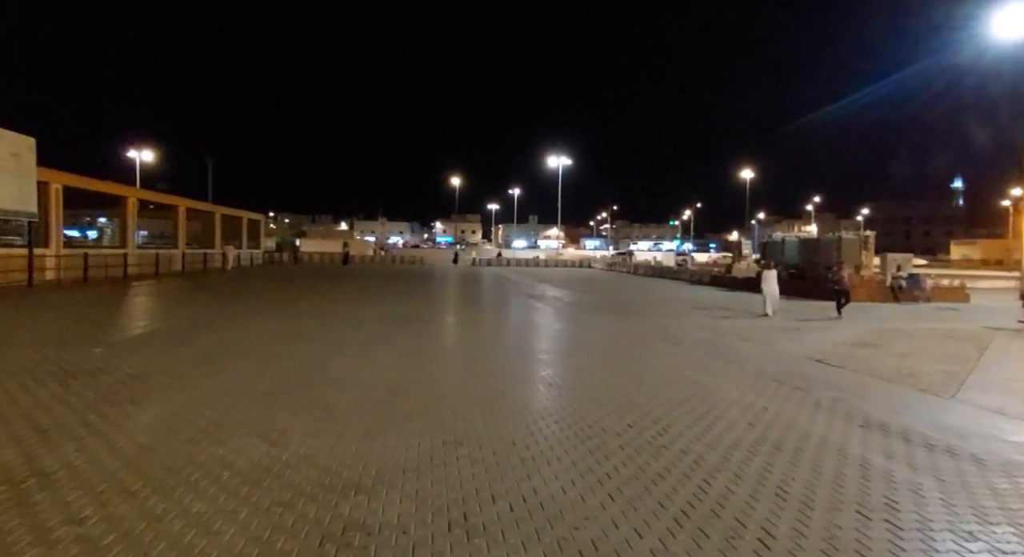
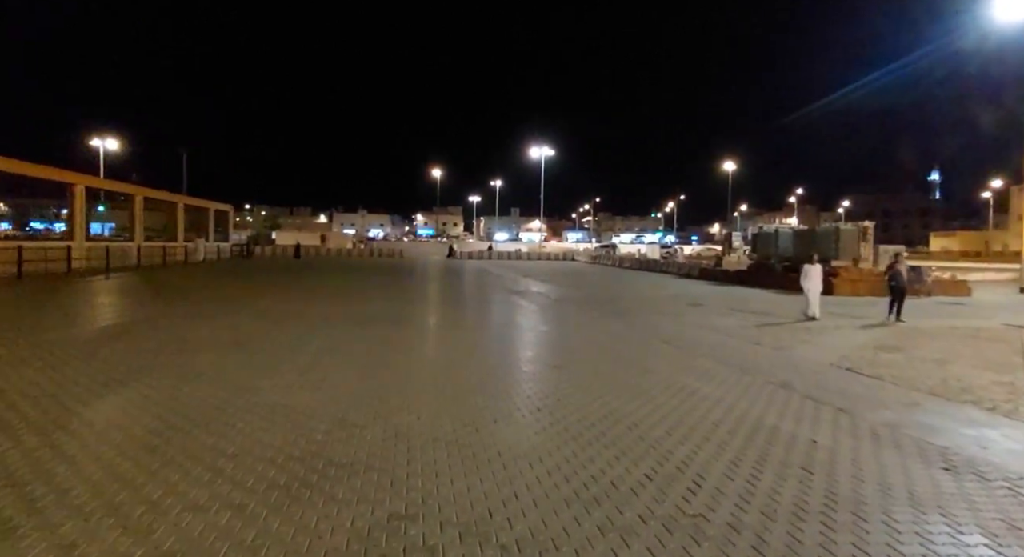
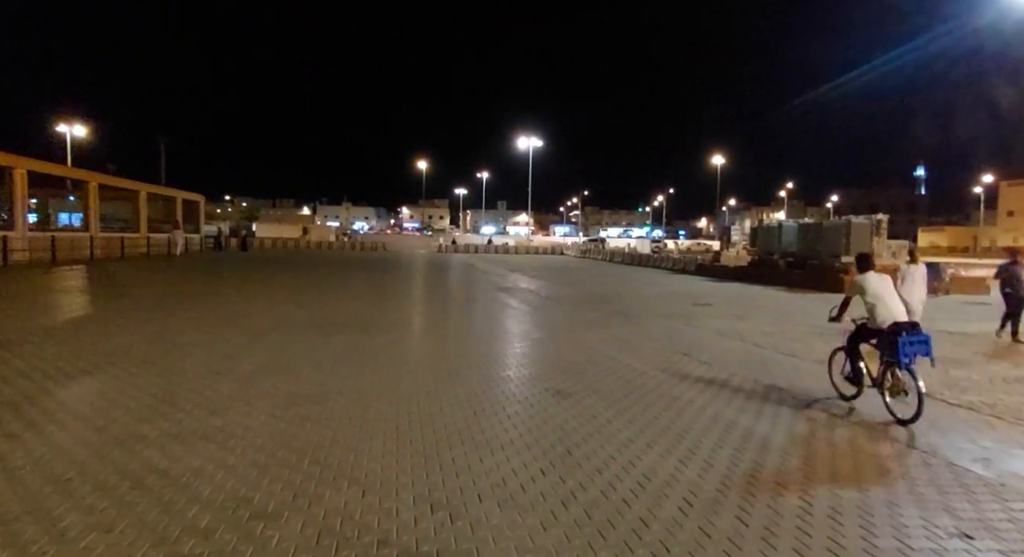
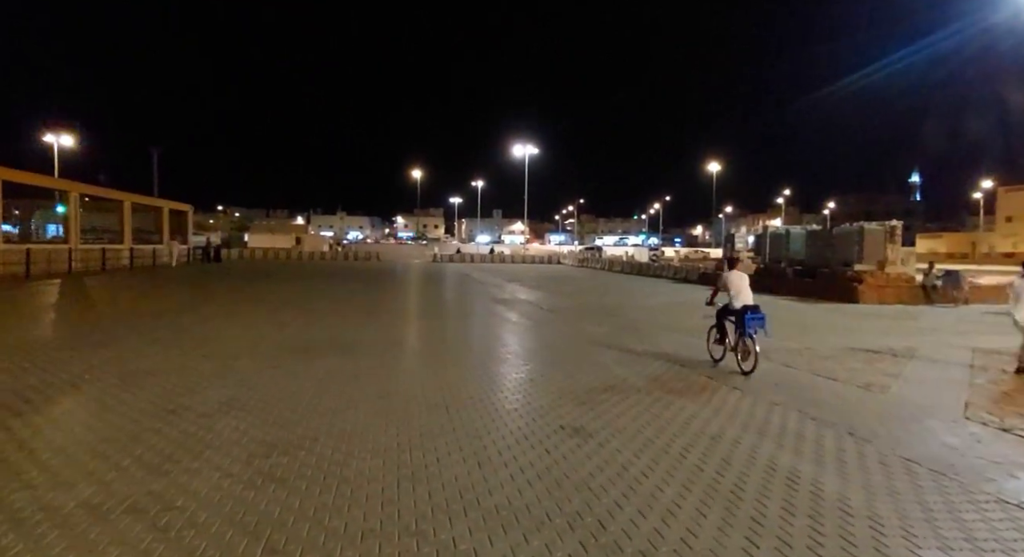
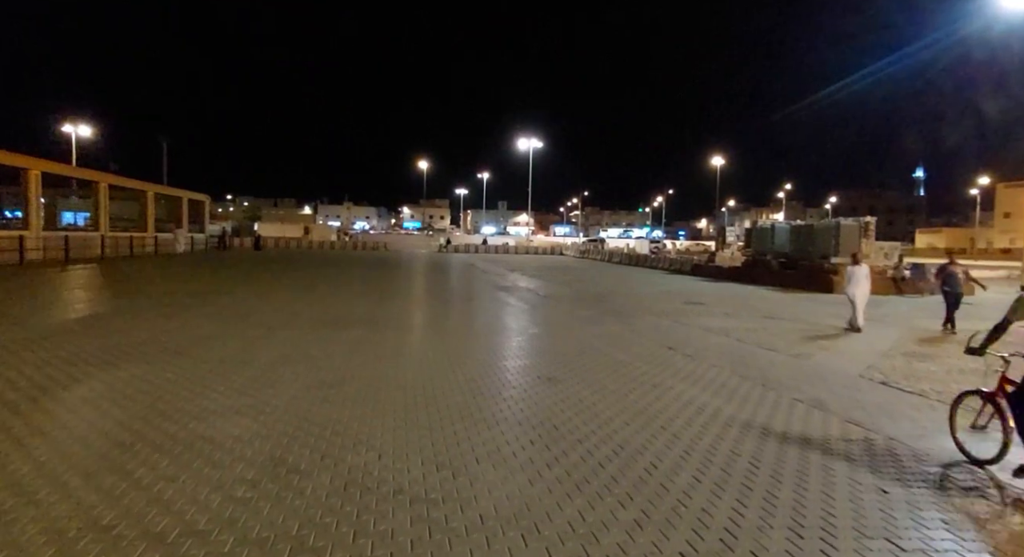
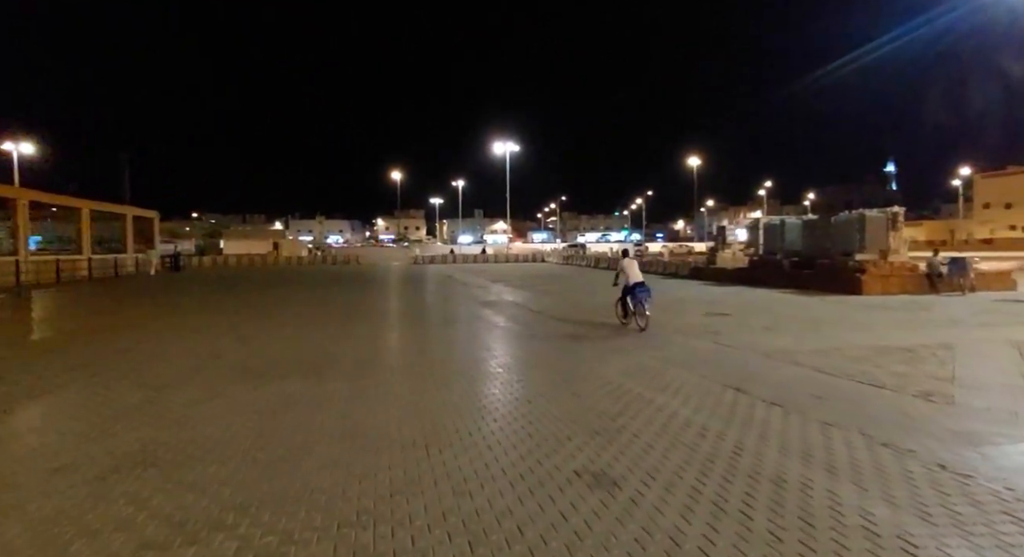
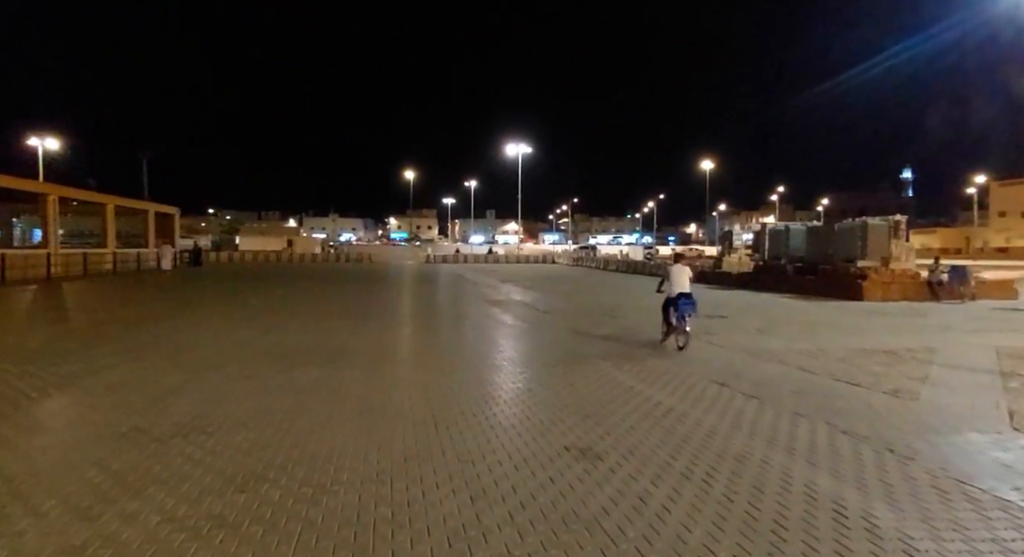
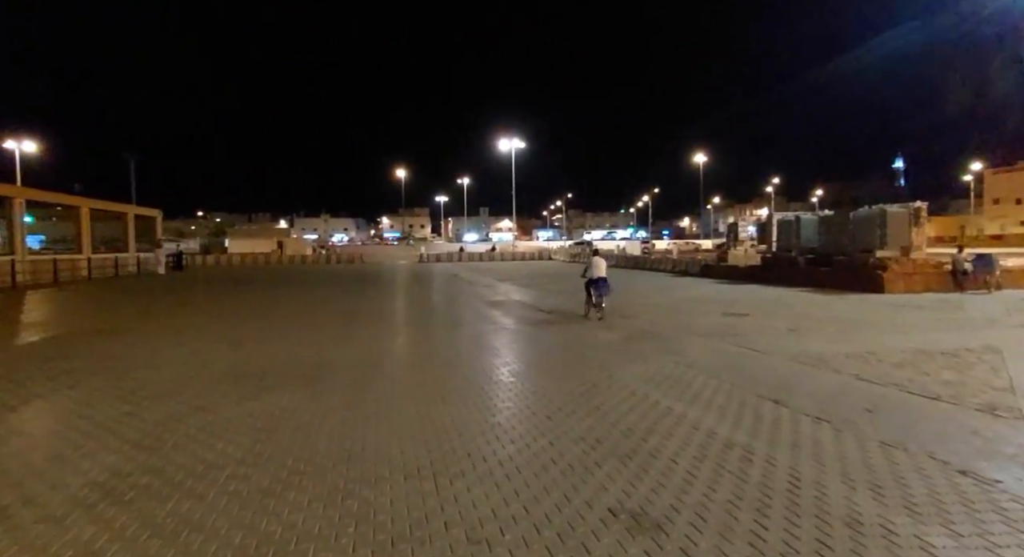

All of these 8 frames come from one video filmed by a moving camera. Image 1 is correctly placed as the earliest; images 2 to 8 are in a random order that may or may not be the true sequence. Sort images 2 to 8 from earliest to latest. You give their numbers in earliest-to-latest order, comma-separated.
2, 5, 3, 4, 7, 6, 8
